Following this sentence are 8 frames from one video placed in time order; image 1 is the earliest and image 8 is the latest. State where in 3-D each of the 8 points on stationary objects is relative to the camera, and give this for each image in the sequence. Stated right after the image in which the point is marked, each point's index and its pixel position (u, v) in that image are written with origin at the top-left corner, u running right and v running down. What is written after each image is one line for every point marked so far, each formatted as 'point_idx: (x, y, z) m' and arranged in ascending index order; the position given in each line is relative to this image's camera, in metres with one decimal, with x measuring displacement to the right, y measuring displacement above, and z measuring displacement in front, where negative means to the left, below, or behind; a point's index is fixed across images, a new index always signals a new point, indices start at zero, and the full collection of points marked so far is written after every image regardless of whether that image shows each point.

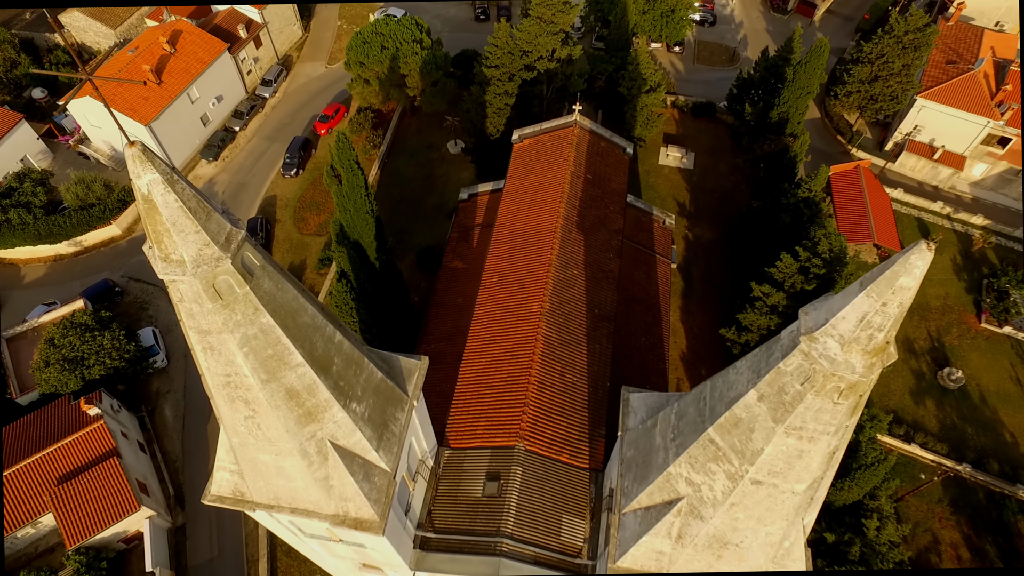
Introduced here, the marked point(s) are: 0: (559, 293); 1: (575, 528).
0: (+1.4, -0.1, +18.5) m
1: (+1.6, -6.0, +15.3) m
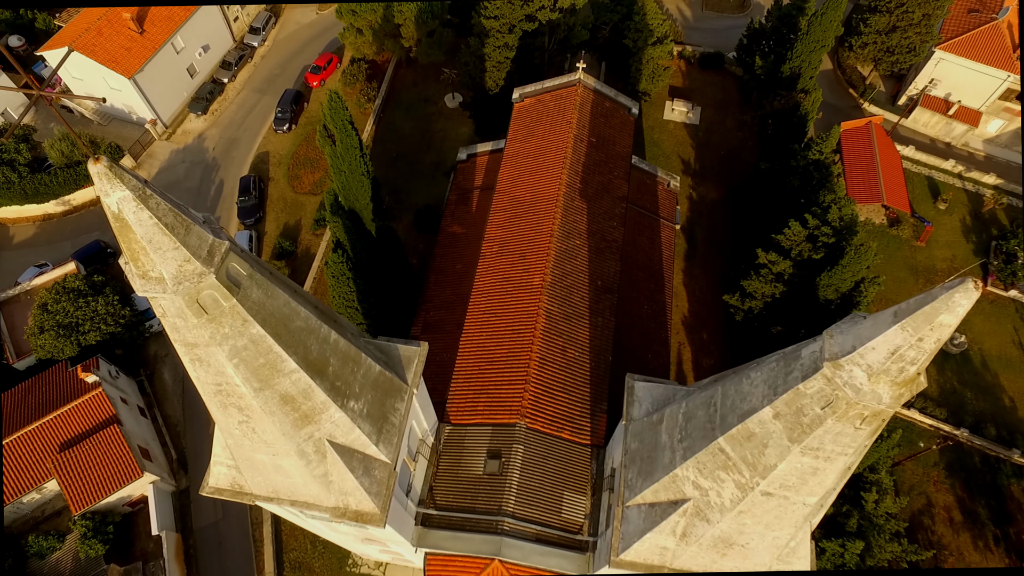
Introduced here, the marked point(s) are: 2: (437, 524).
0: (+1.4, +0.7, +18.0) m
1: (+1.6, -5.4, +15.4) m
2: (-1.8, -5.7, +14.9) m
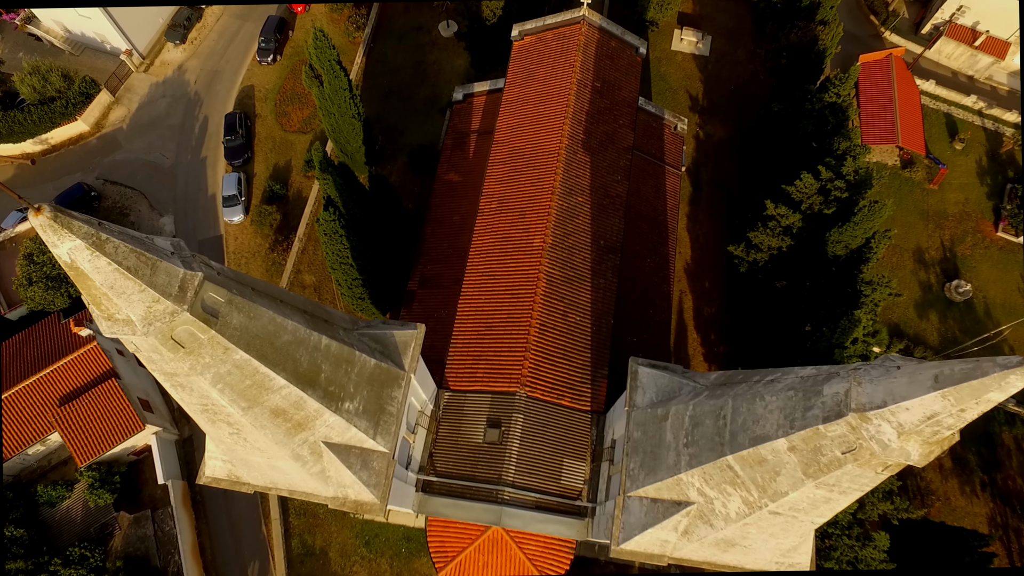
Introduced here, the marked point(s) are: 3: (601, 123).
0: (+1.4, +1.8, +17.3) m
1: (+1.6, -4.6, +15.5) m
2: (-1.8, -5.0, +15.0) m
3: (+2.8, +5.1, +19.1) m
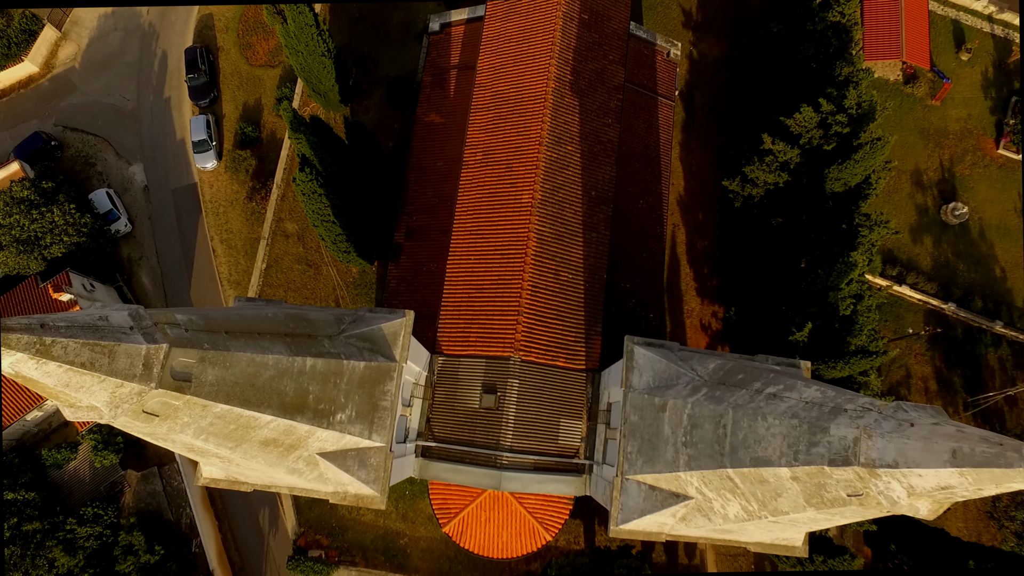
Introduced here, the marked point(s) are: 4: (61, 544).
0: (+1.1, +3.0, +16.5) m
1: (+1.5, -3.6, +15.7) m
2: (-1.9, -4.2, +15.2) m
3: (+2.3, +6.6, +17.8) m
4: (-14.7, -8.2, +19.9) m
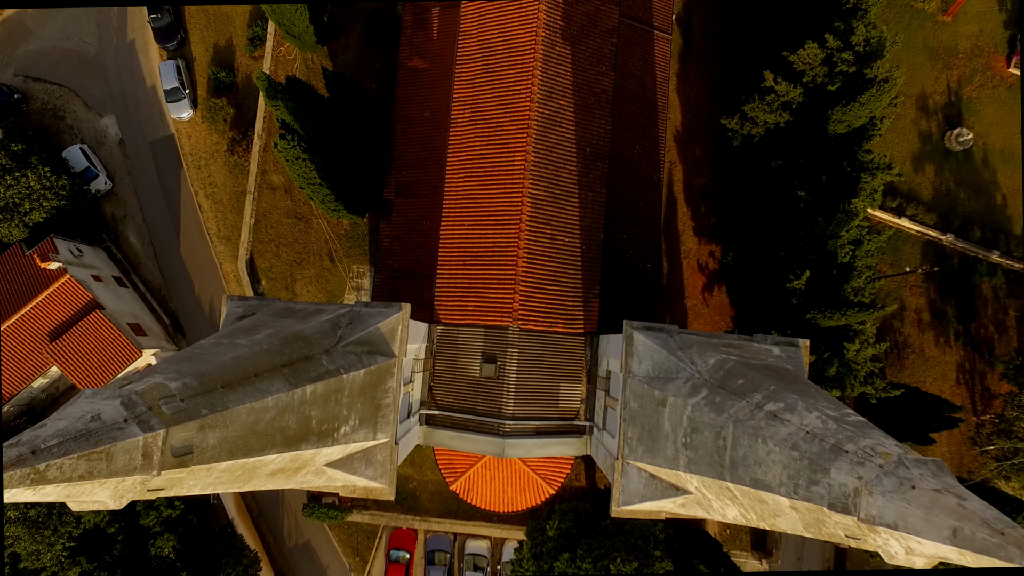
0: (+0.8, +3.9, +15.8) m
1: (+1.6, -2.7, +15.9) m
2: (-1.8, -3.5, +15.6) m
3: (+1.9, +7.7, +16.5) m
4: (-14.5, -7.3, +20.7) m
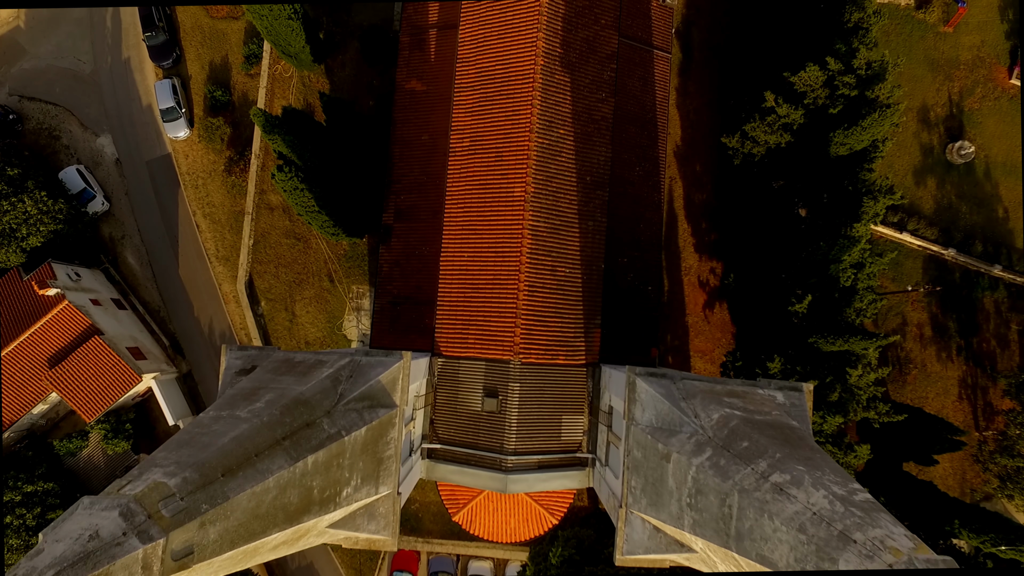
0: (+0.8, +3.1, +15.6) m
1: (+1.6, -3.5, +15.9) m
2: (-1.8, -4.3, +15.5) m
3: (+1.8, +6.9, +16.4) m
4: (-14.4, -8.2, +20.7) m
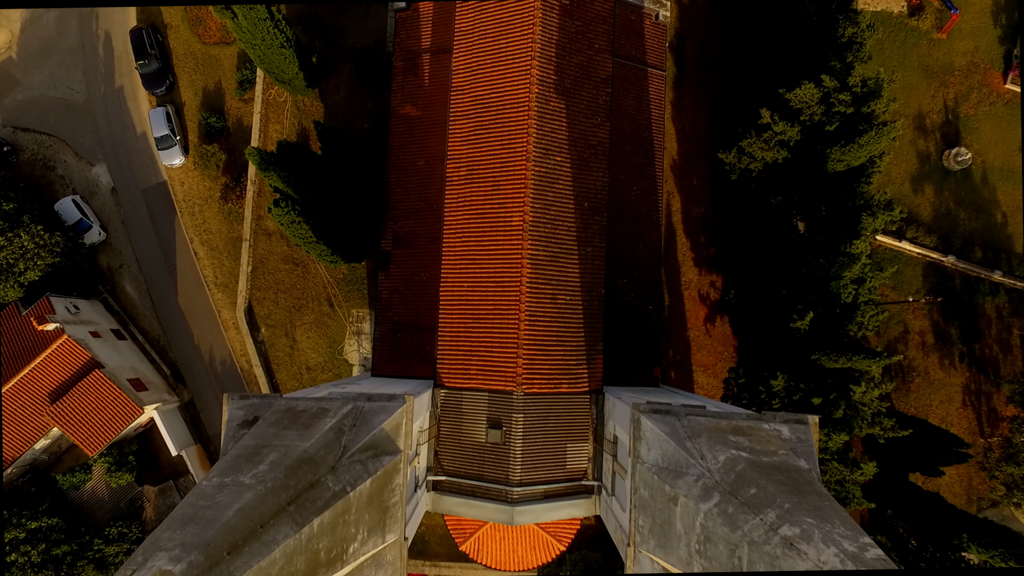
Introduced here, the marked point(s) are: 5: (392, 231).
0: (+0.7, +2.4, +15.6) m
1: (+1.7, -4.2, +15.8) m
2: (-1.6, -5.1, +15.4) m
3: (+1.7, +6.2, +16.3) m
4: (-14.1, -9.3, +20.6) m
5: (-3.9, +1.8, +19.9) m
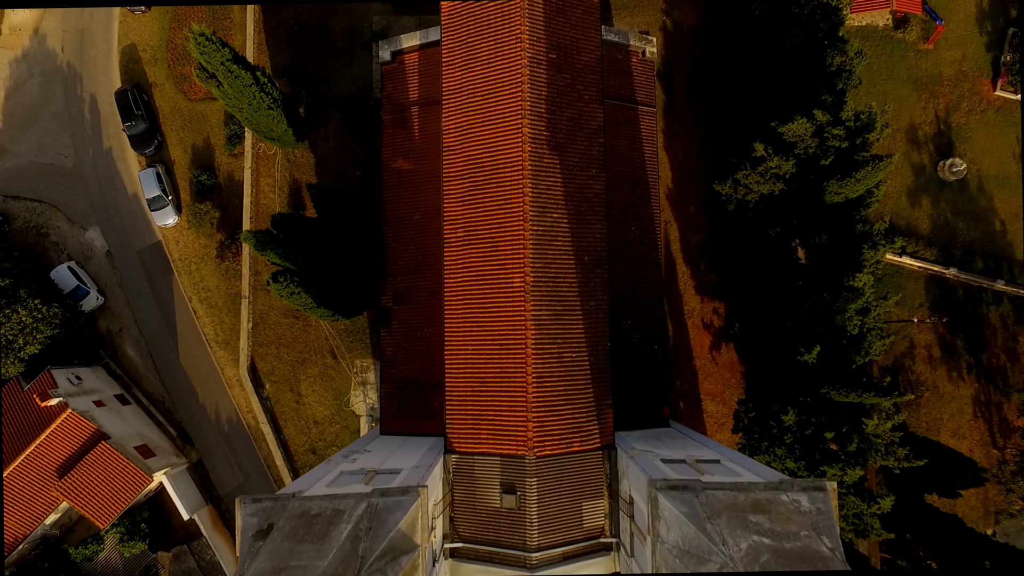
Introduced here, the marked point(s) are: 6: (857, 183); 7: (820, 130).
0: (+0.7, +0.9, +15.5) m
1: (+2.1, -5.6, +15.7) m
2: (-1.1, -6.7, +15.3) m
3: (+1.4, +4.8, +16.2) m
4: (-13.4, -11.8, +20.4) m
5: (-3.9, 0.0, +19.7) m
6: (+9.7, +3.0, +17.2) m
7: (+8.9, +4.6, +17.8) m
